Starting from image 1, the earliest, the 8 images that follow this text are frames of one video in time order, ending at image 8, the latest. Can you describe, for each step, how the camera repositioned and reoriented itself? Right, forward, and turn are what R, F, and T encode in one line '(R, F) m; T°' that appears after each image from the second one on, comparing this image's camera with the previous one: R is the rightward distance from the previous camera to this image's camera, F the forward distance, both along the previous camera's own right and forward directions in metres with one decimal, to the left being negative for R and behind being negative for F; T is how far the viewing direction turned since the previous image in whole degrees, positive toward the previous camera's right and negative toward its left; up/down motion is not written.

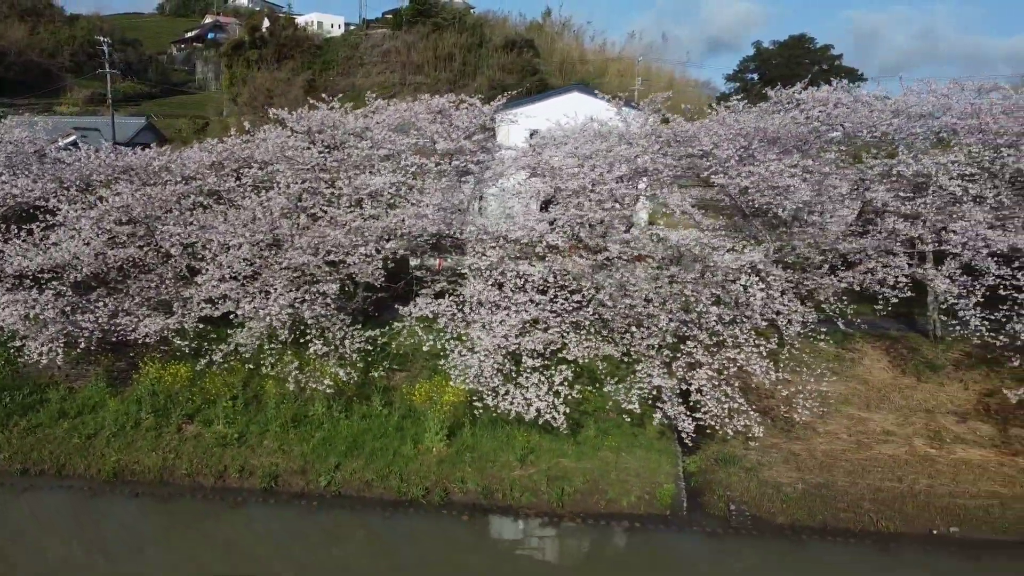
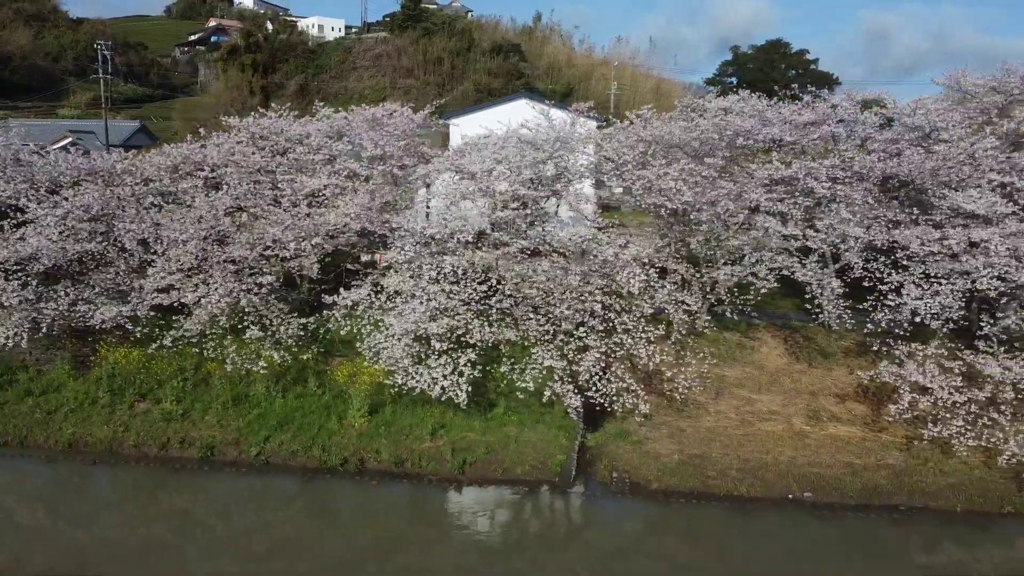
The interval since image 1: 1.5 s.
(+1.3, -1.1) m; -1°
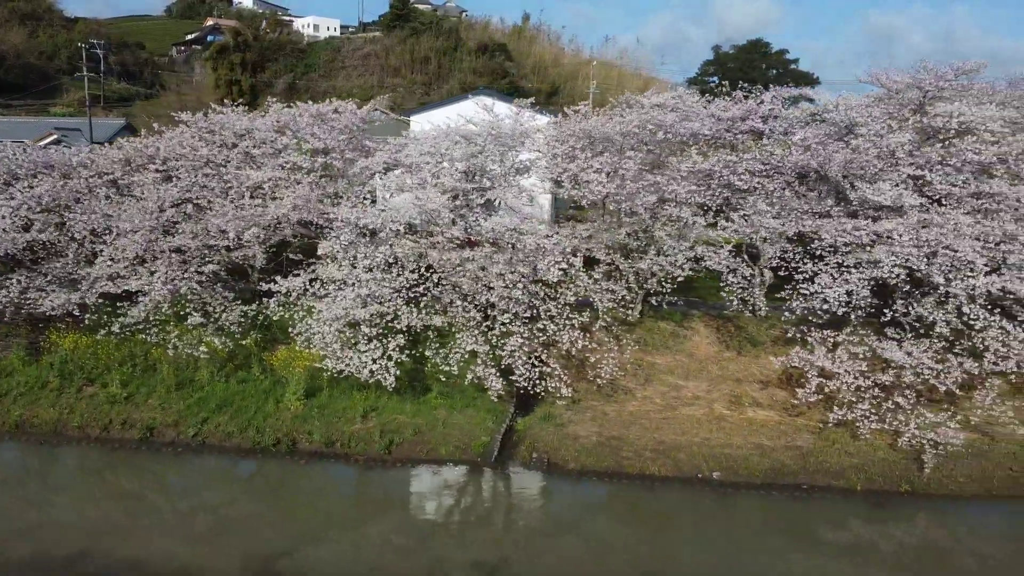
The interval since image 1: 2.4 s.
(+1.1, -0.4) m; 0°
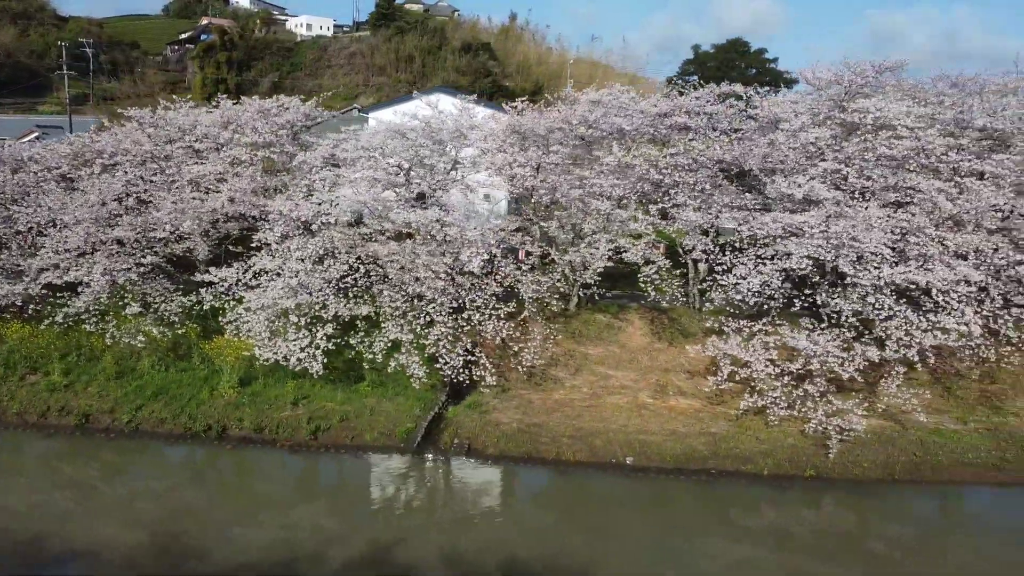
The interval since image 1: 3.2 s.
(+1.1, -0.3) m; 0°
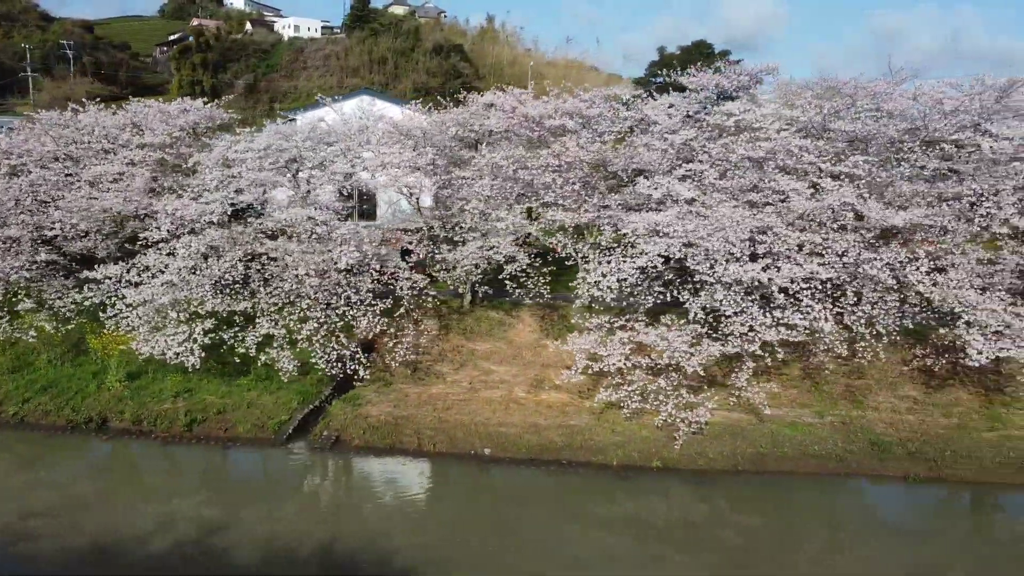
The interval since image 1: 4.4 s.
(+1.9, -0.4) m; 0°
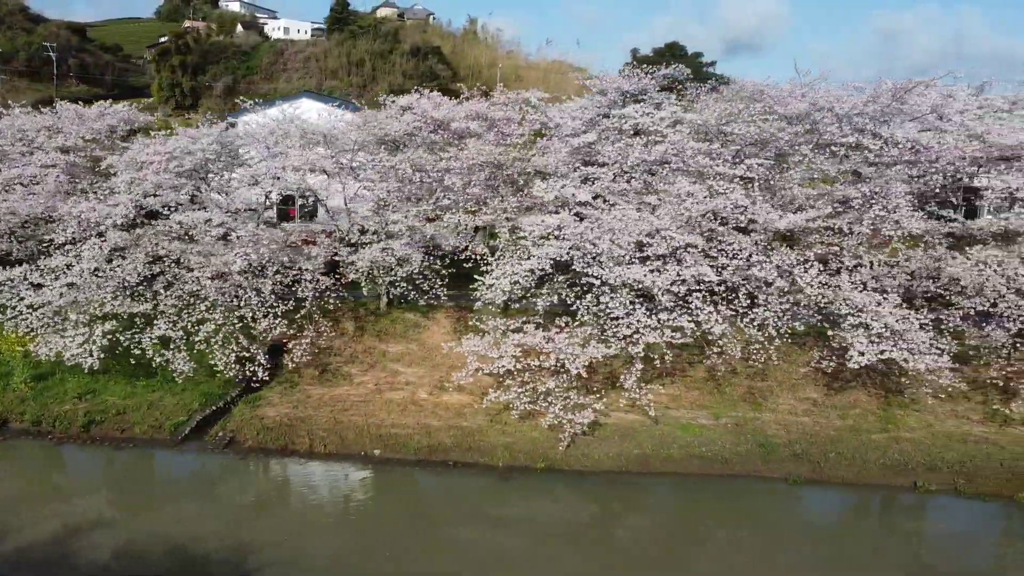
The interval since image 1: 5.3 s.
(+1.6, -0.1) m; 0°
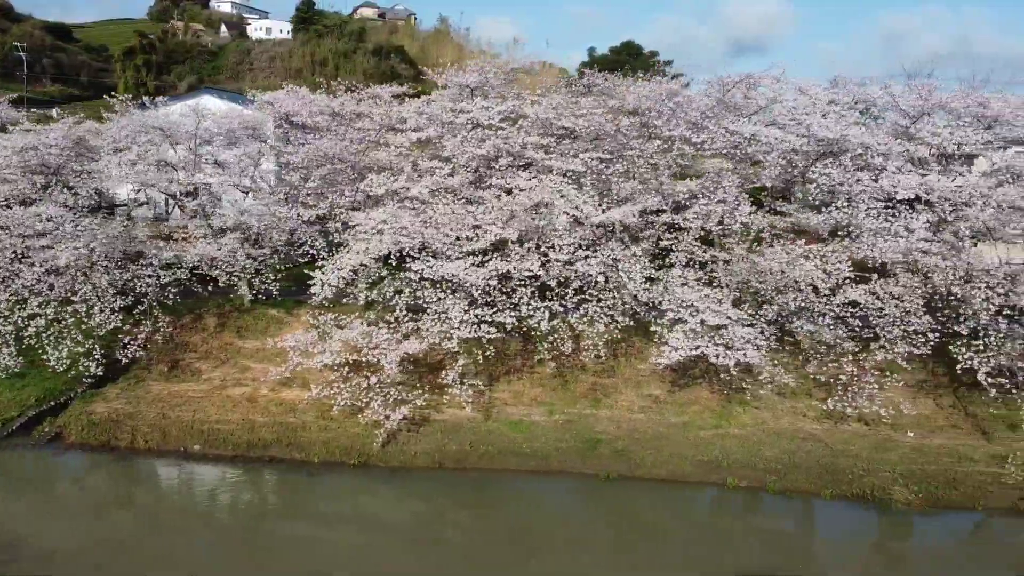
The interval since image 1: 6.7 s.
(+2.5, +0.1) m; 0°
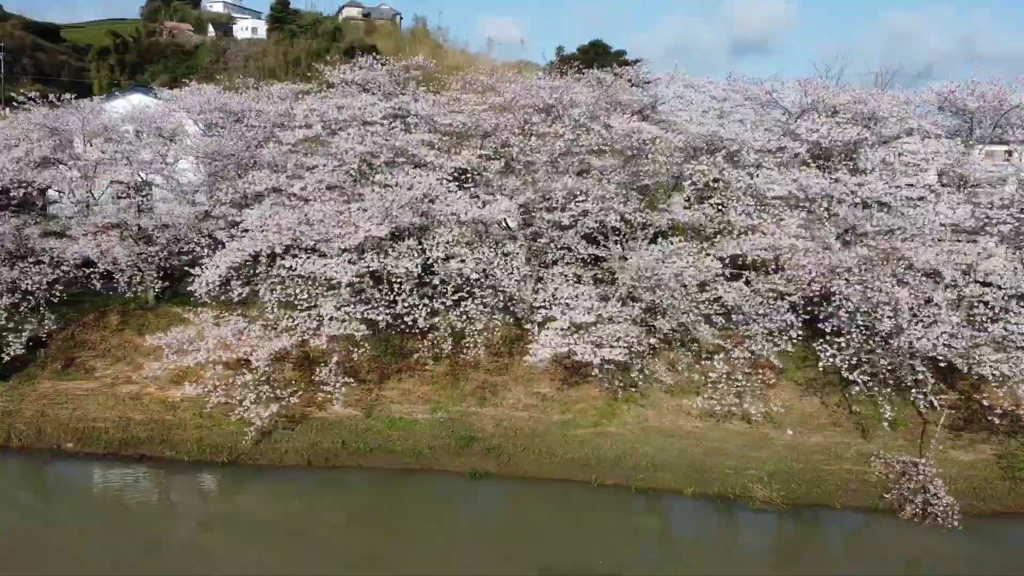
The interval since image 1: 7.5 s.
(+1.7, +0.1) m; 0°
